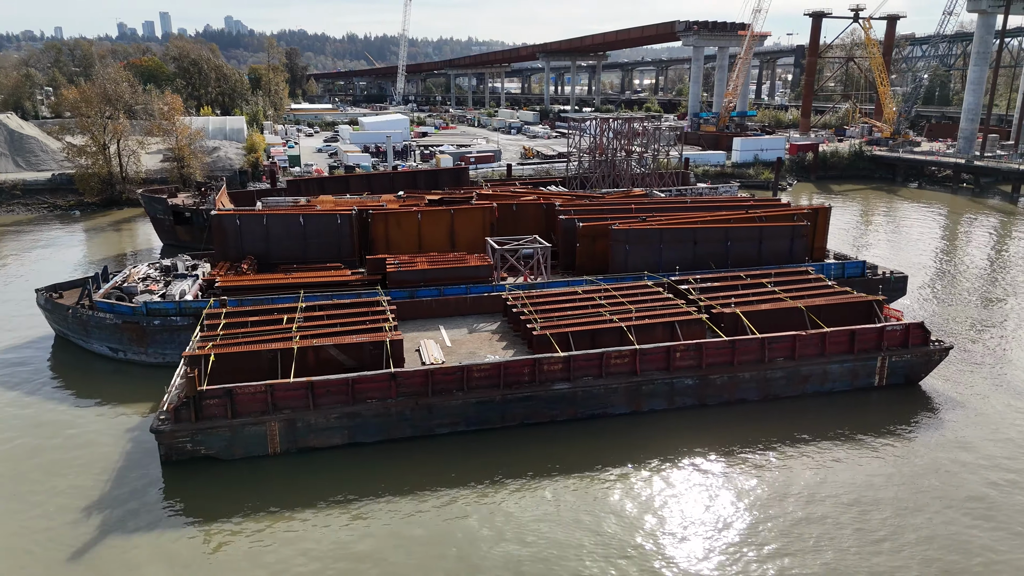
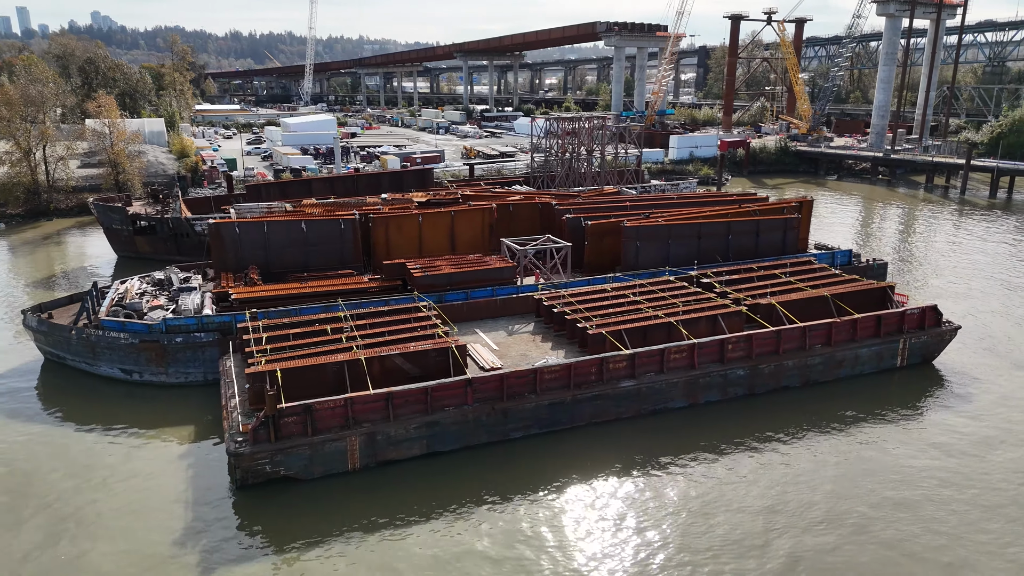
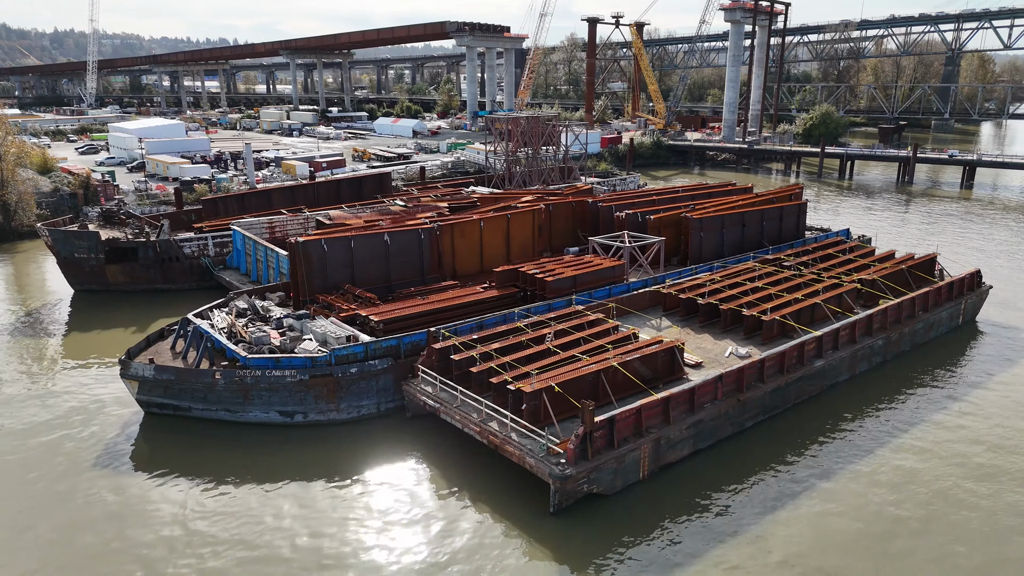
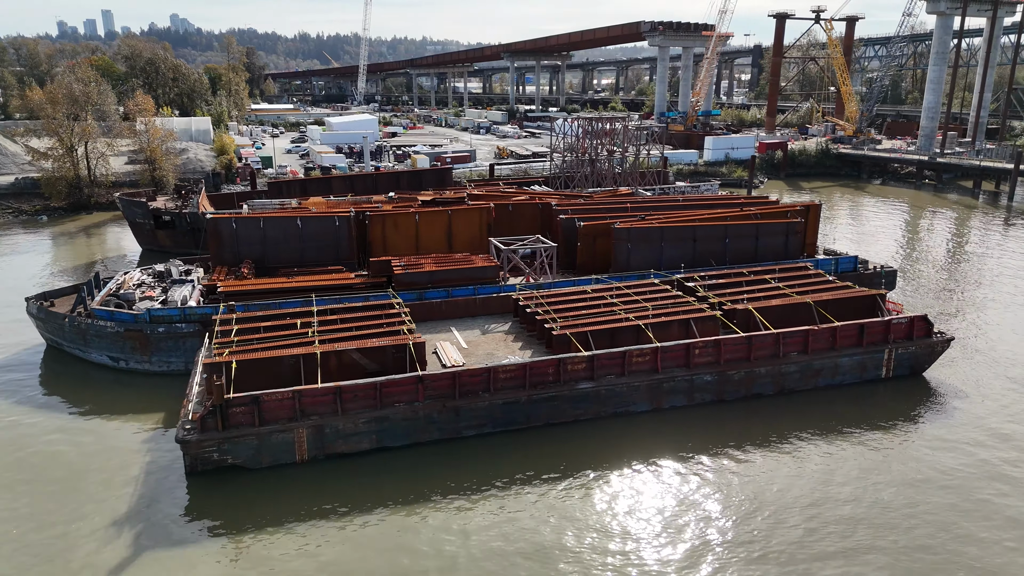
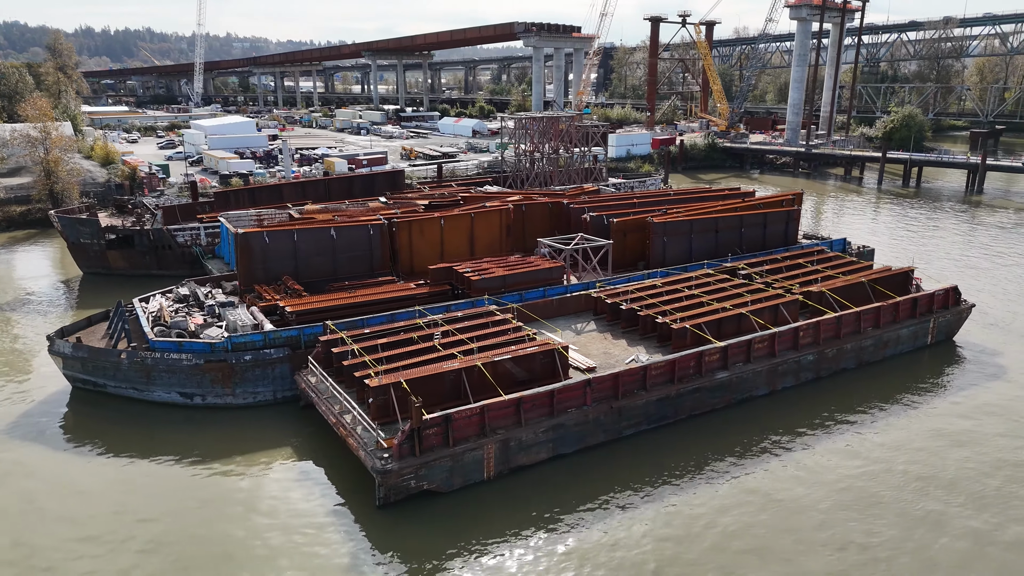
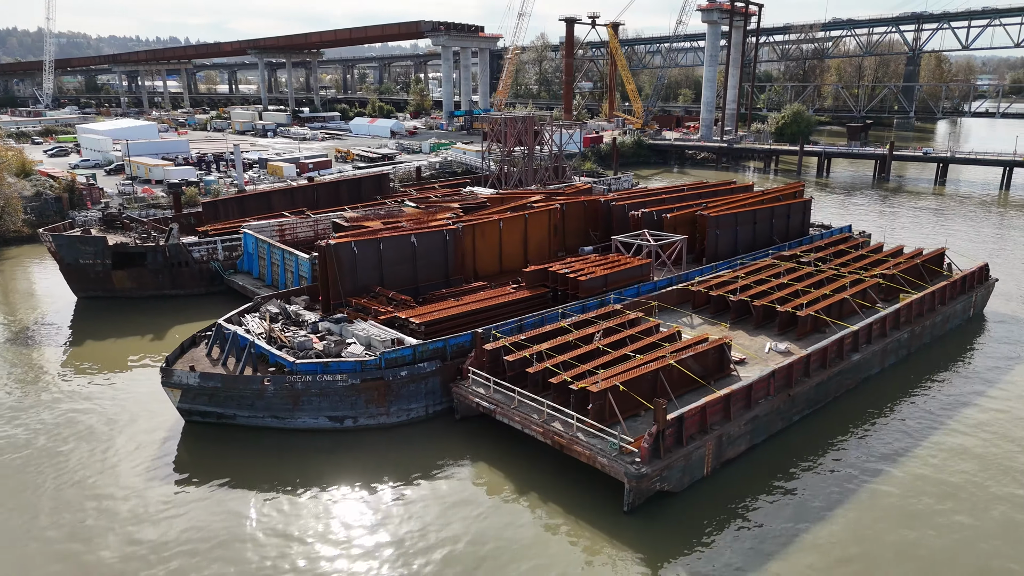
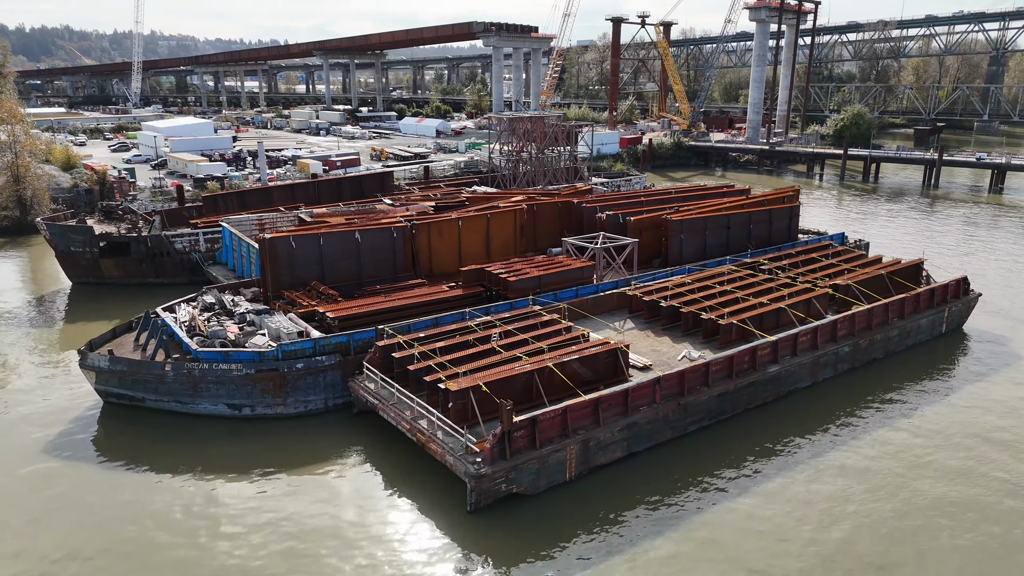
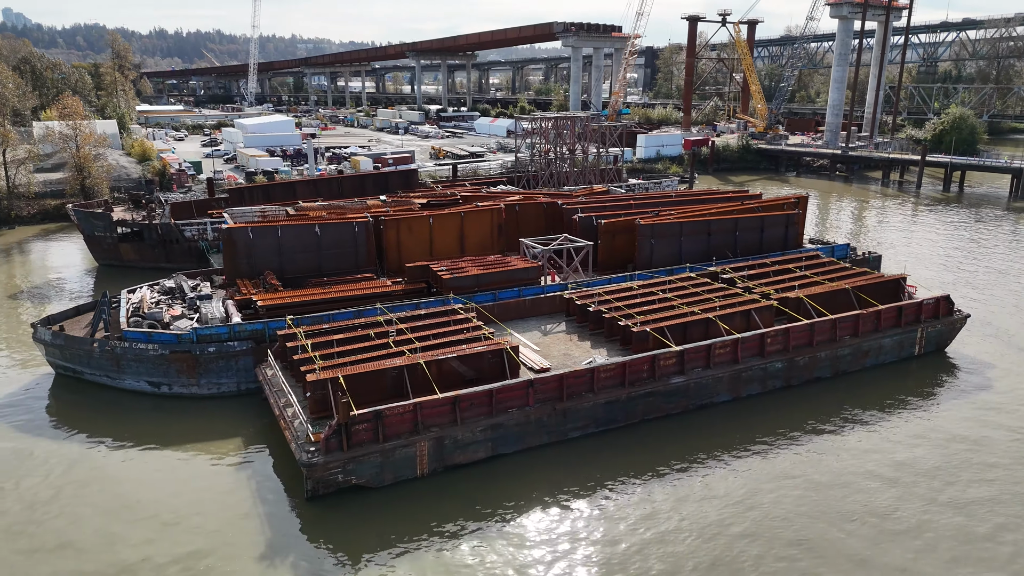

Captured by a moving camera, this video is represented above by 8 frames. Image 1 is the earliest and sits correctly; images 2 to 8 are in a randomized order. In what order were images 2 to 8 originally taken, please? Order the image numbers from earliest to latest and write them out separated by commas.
4, 2, 8, 5, 7, 3, 6
